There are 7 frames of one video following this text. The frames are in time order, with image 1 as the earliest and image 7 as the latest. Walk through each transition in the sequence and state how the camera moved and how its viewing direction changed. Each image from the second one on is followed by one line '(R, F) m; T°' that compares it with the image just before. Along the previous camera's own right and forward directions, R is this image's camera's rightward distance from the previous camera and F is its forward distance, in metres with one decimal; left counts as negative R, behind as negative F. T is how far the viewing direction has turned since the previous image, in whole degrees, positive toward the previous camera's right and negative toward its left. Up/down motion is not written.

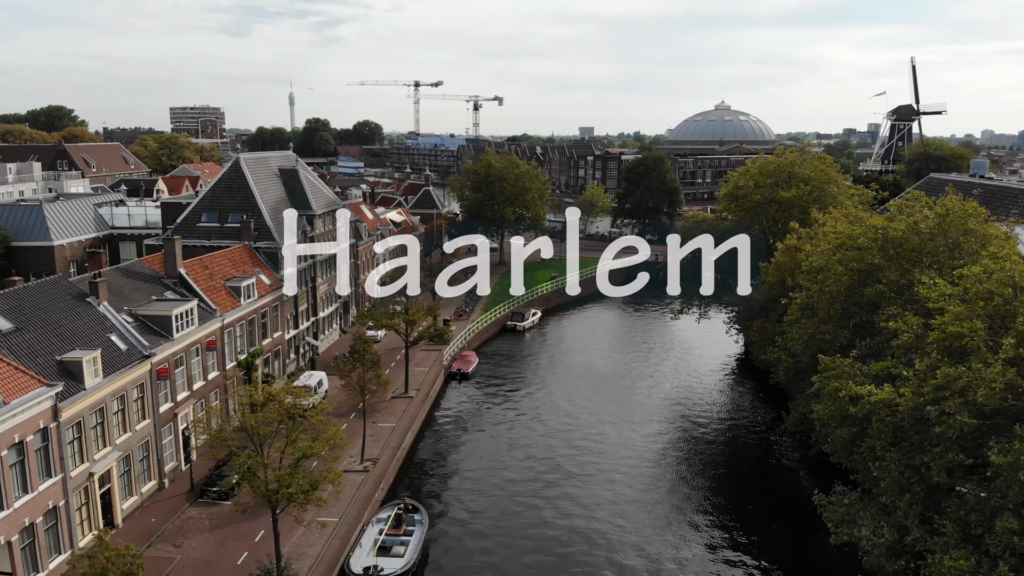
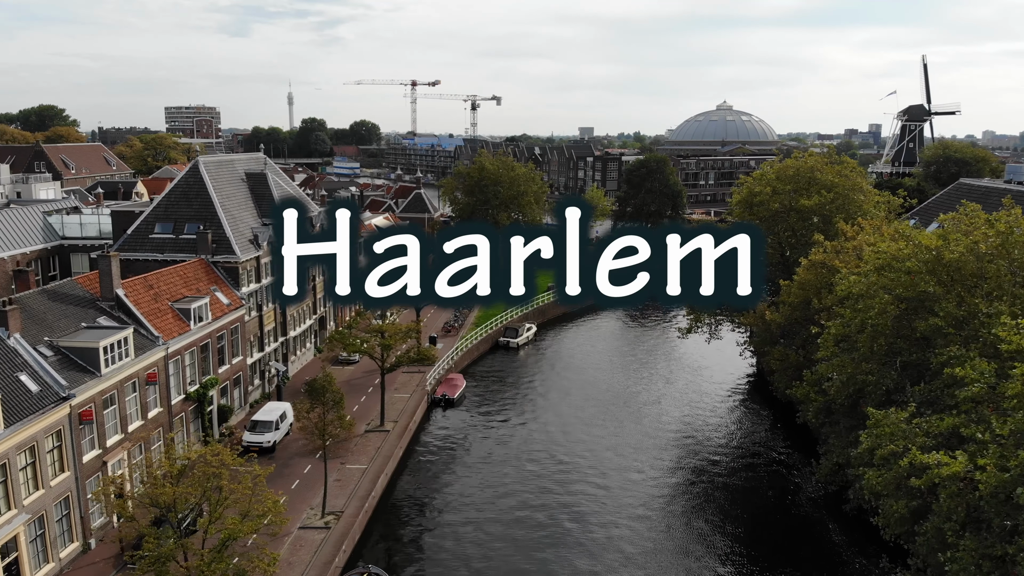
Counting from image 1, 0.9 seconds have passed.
(+0.8, +5.7) m; 0°
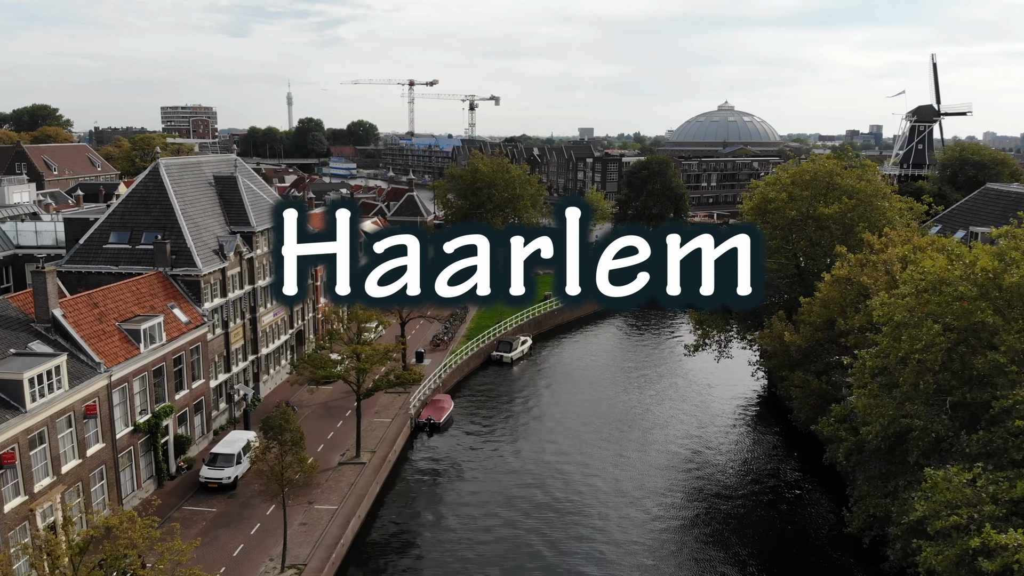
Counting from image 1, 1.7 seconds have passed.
(+0.7, +4.4) m; 0°
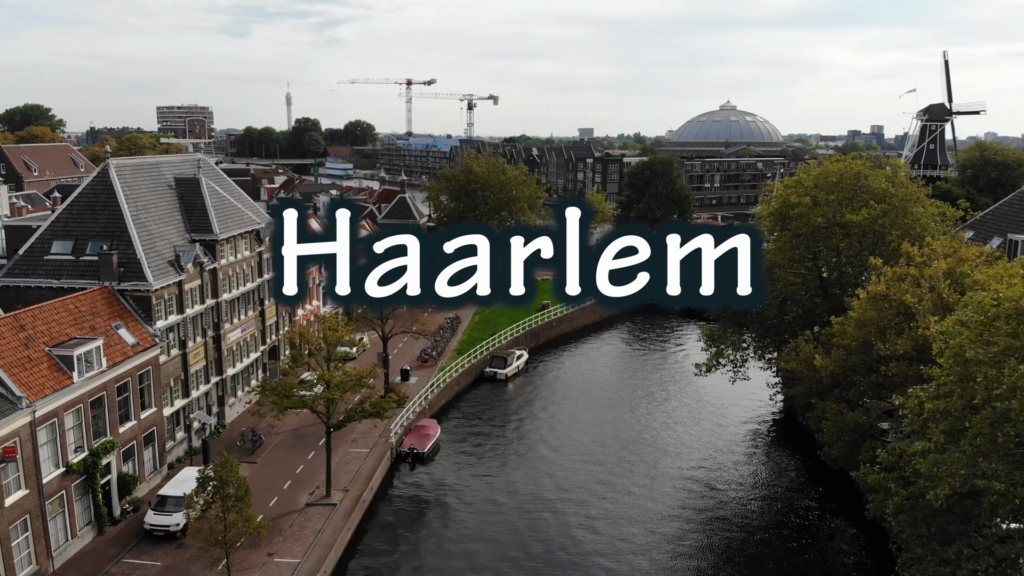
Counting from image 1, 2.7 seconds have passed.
(+0.5, +4.8) m; 0°
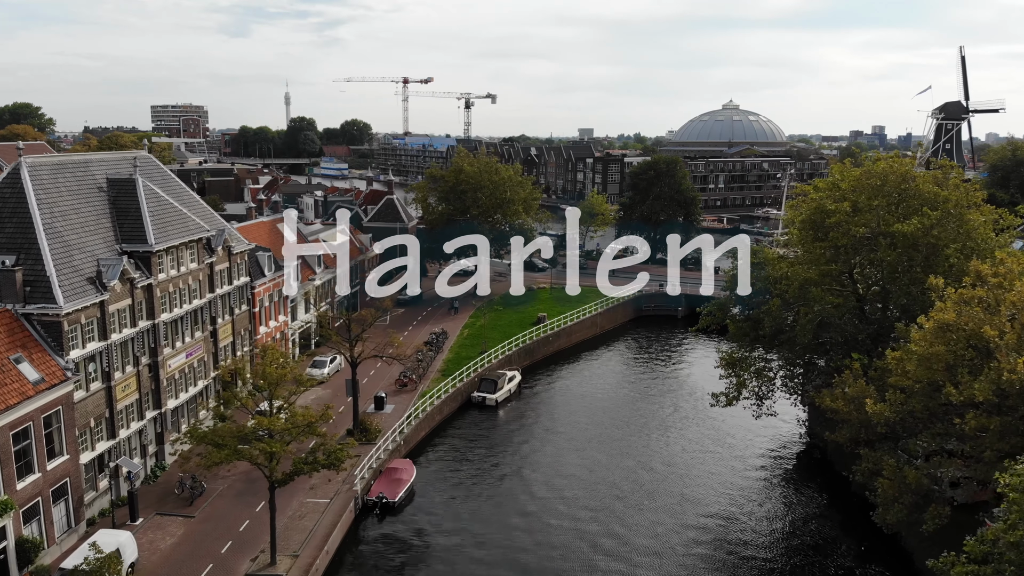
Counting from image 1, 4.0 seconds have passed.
(+0.8, +6.3) m; 0°
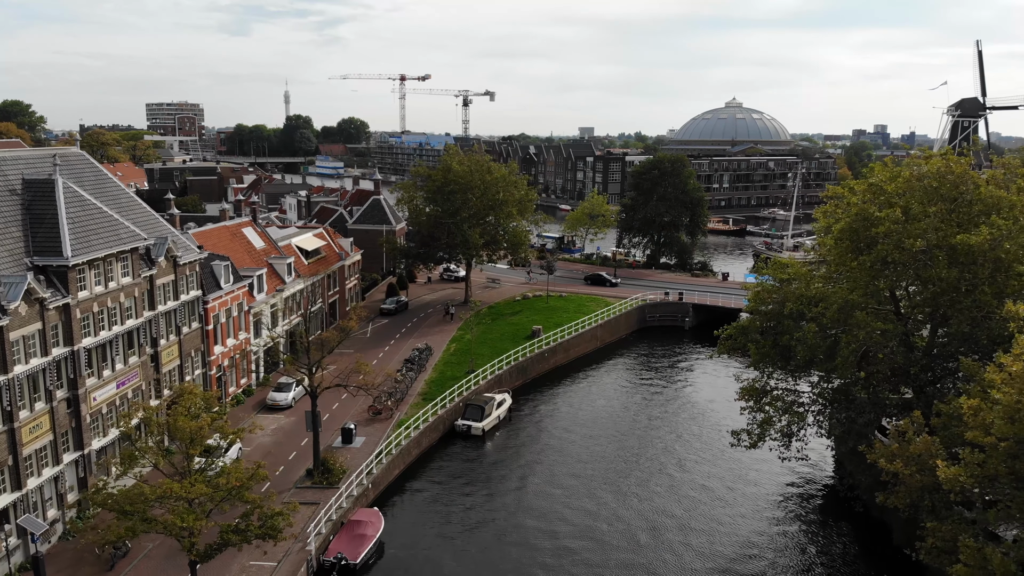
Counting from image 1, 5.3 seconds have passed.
(+0.8, +5.7) m; 0°
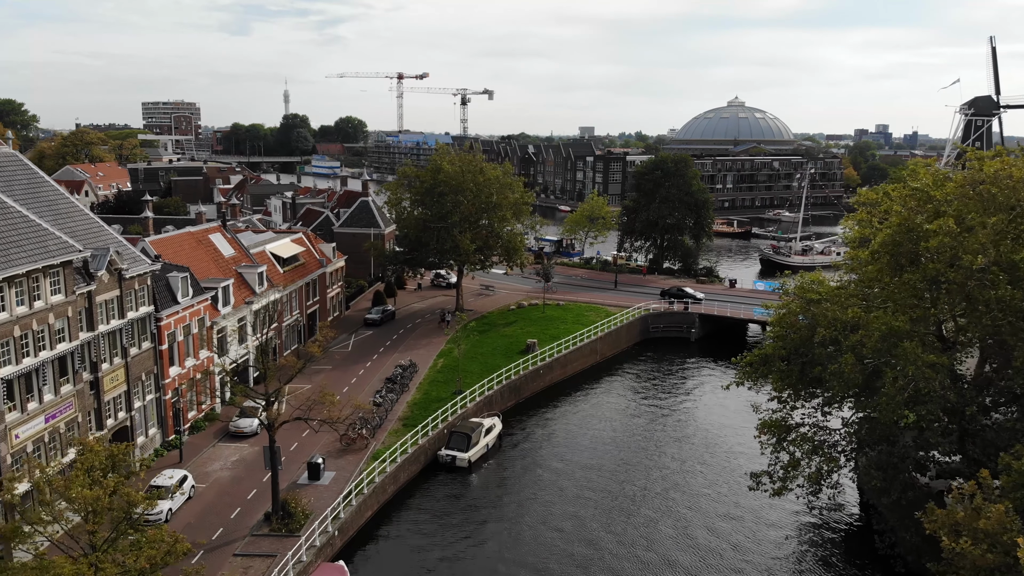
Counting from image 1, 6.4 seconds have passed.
(+0.7, +4.4) m; 0°
